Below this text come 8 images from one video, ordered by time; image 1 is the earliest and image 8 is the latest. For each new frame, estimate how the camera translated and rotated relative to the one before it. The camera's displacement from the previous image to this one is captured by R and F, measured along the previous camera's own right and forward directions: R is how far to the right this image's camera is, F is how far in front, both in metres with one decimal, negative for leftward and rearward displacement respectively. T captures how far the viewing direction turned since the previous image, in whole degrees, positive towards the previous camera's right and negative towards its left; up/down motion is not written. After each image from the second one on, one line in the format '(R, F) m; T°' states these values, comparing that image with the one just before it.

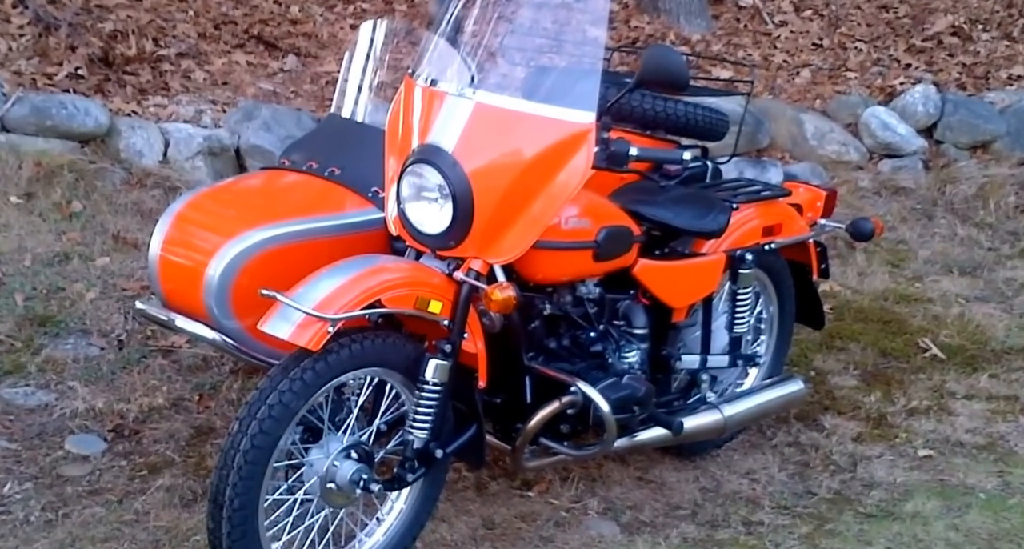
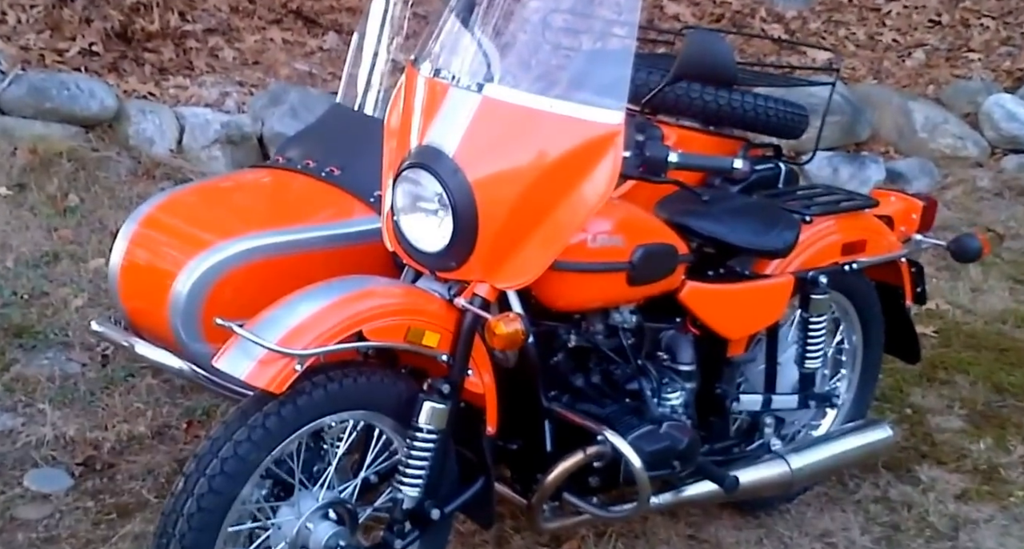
(+0.2, +0.8) m; -4°
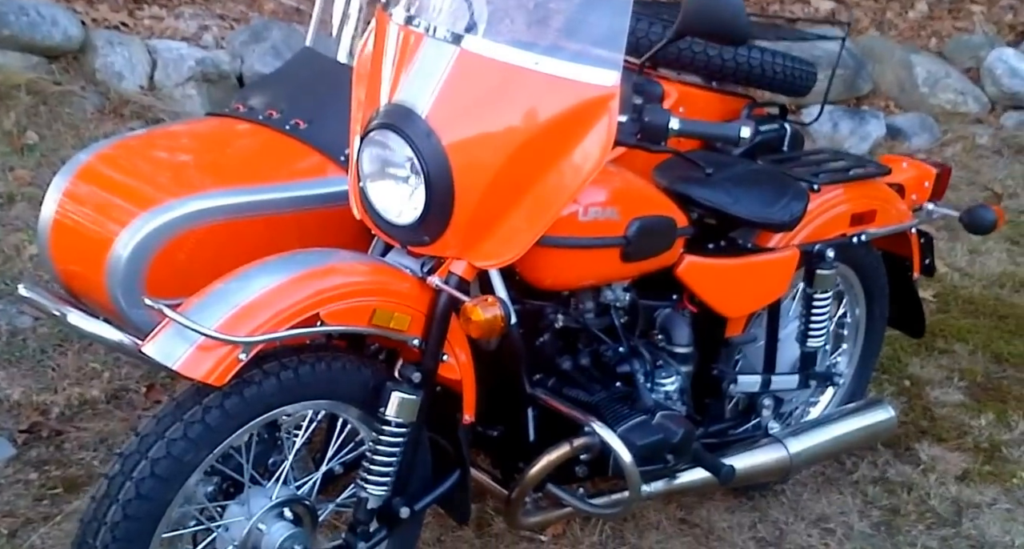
(0.0, +0.3) m; 0°
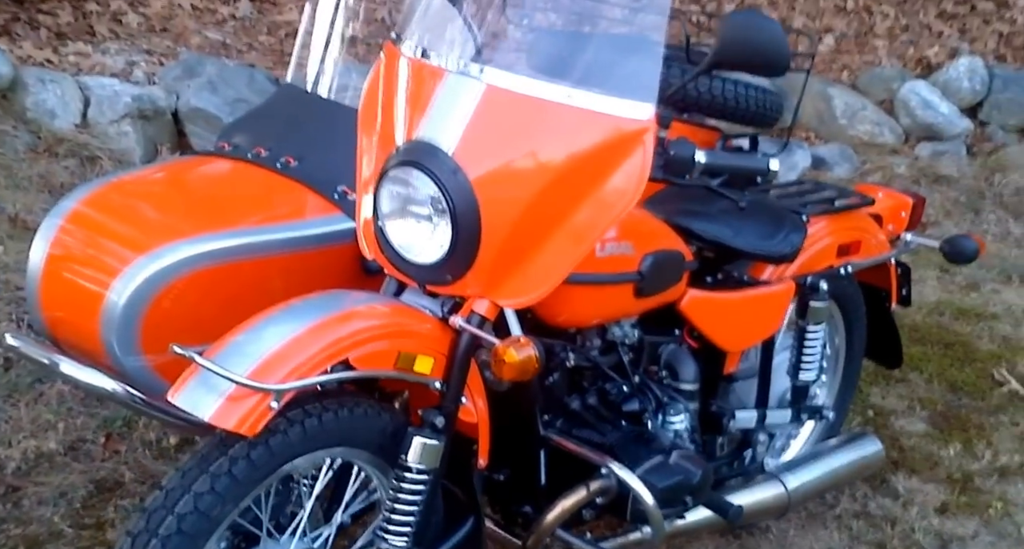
(-0.3, +0.1) m; +5°
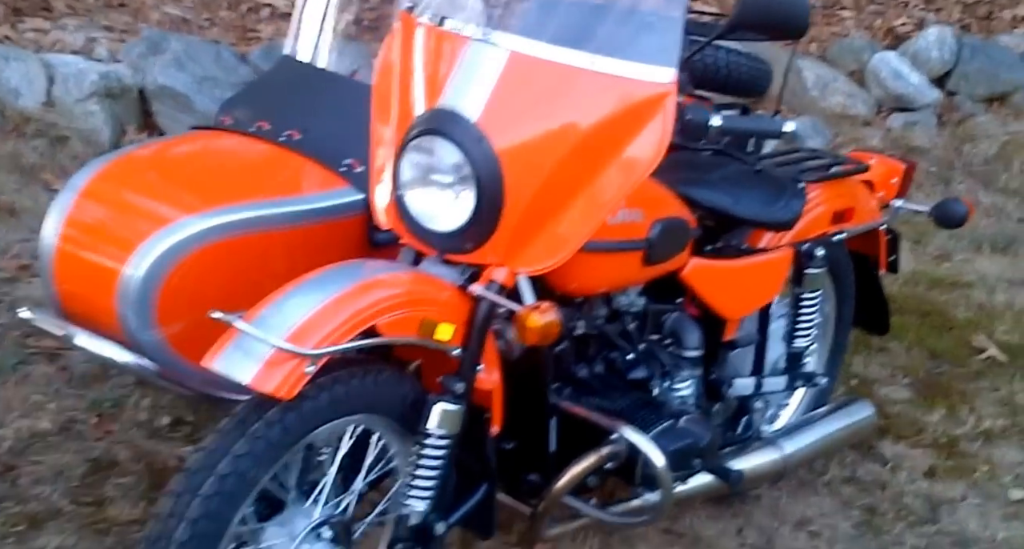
(-0.1, 0.0) m; +2°
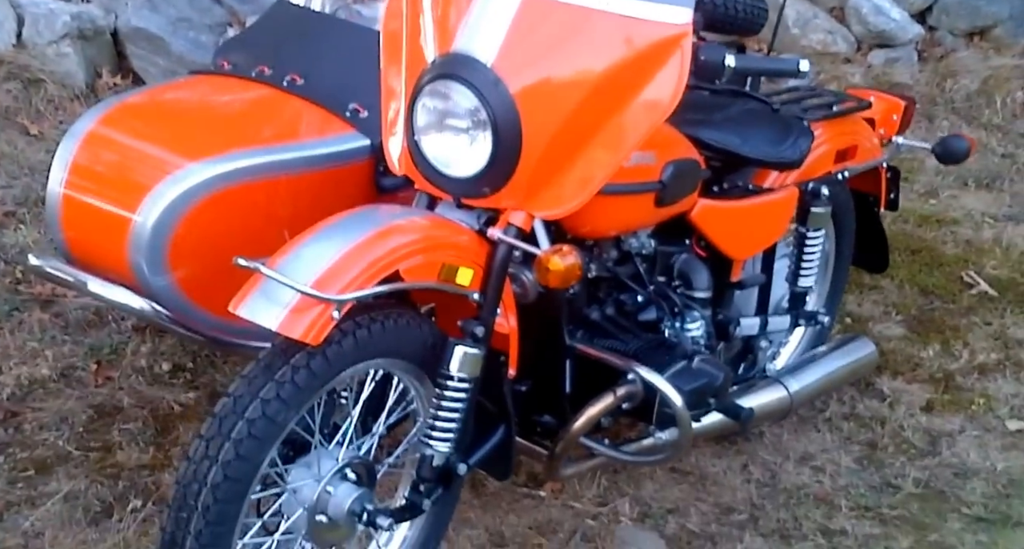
(-0.1, 0.0) m; +1°
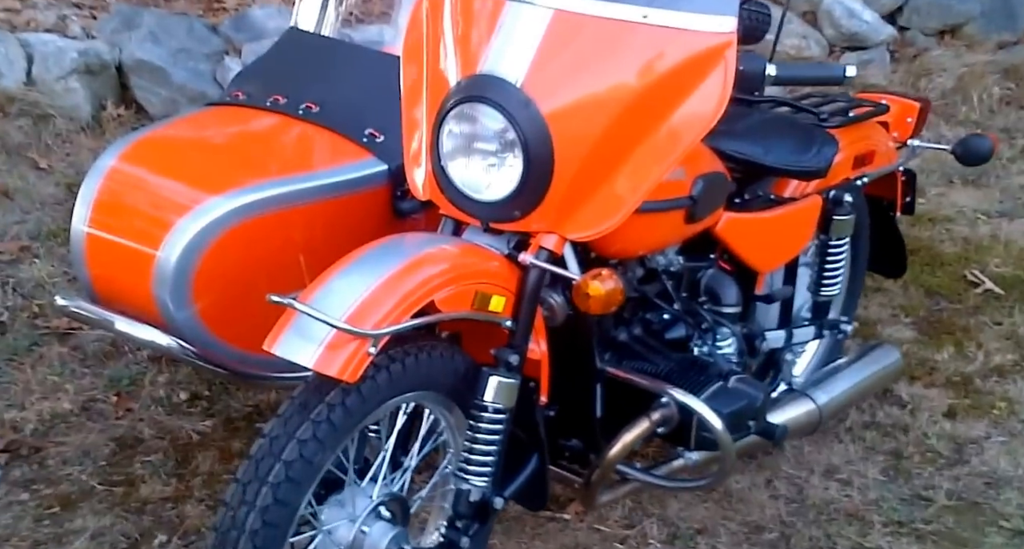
(-0.1, +0.1) m; +2°
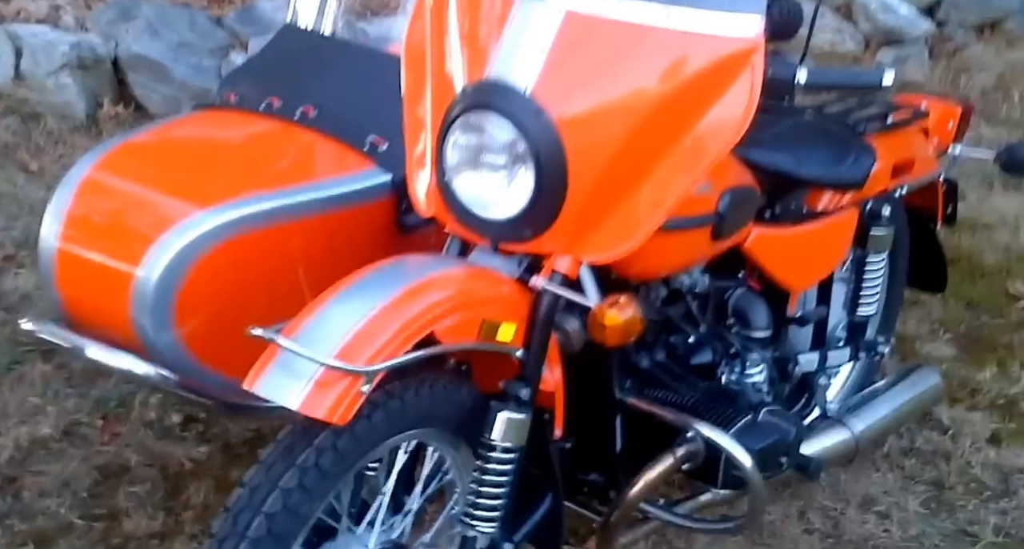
(0.0, +0.3) m; -1°
